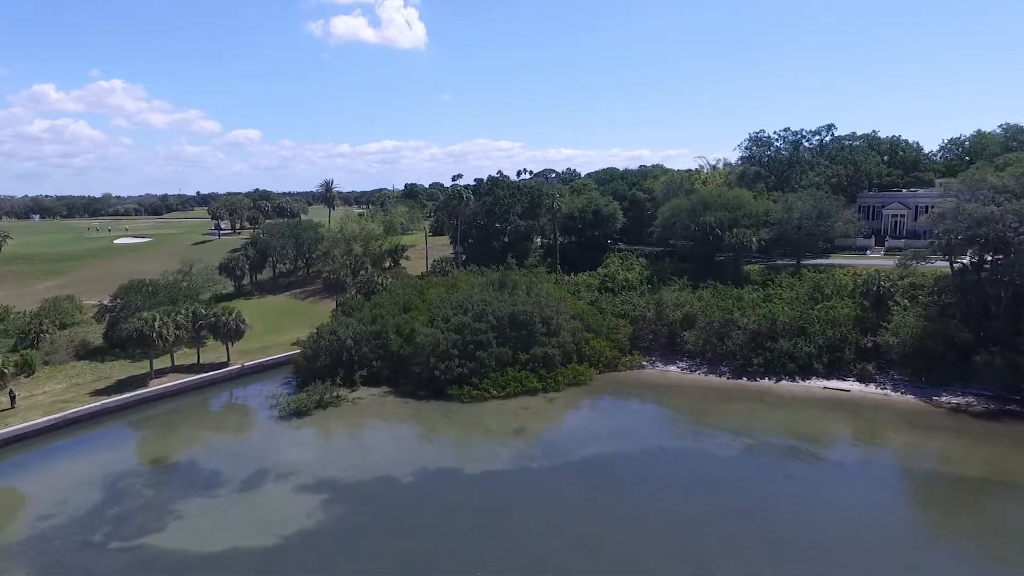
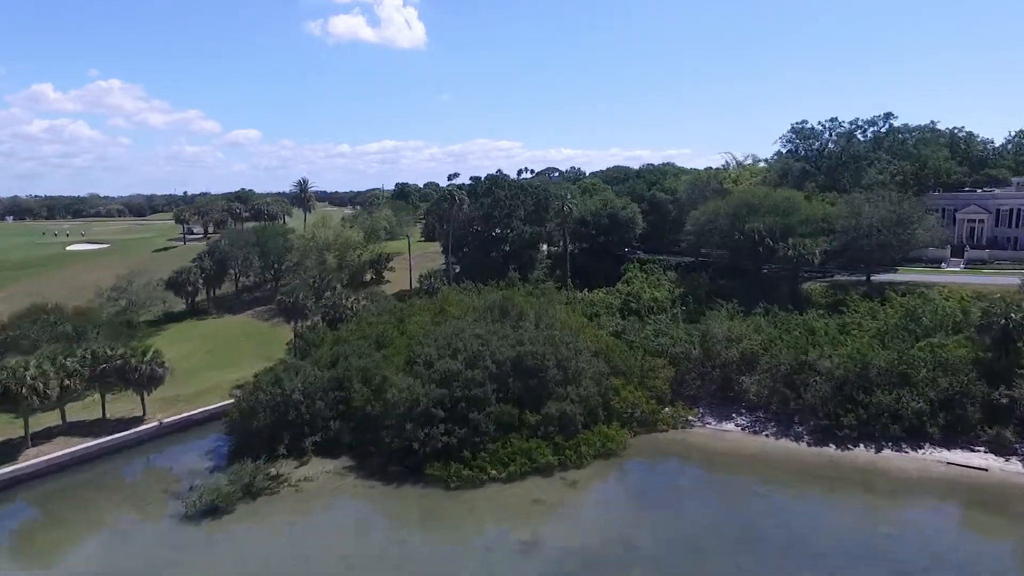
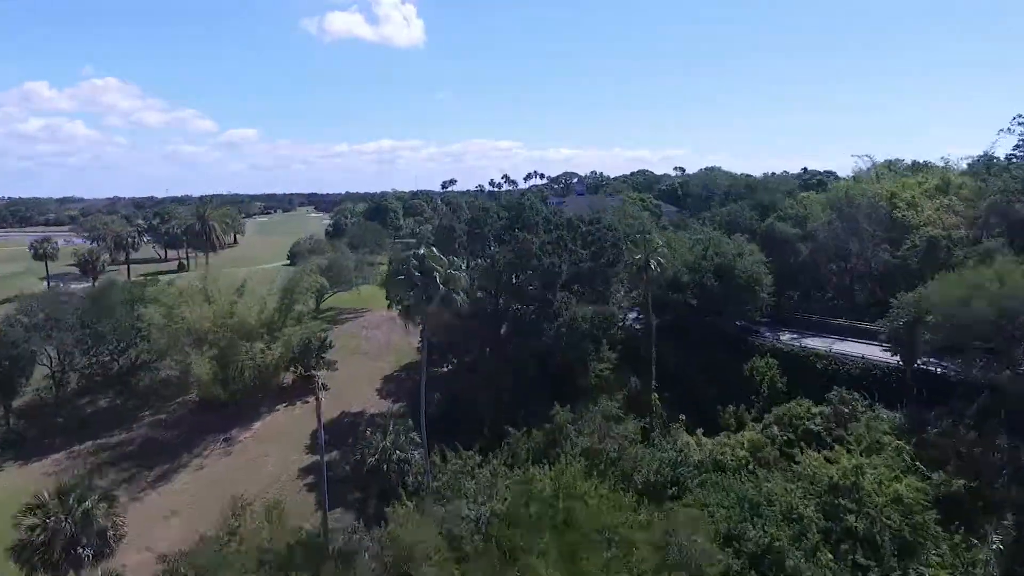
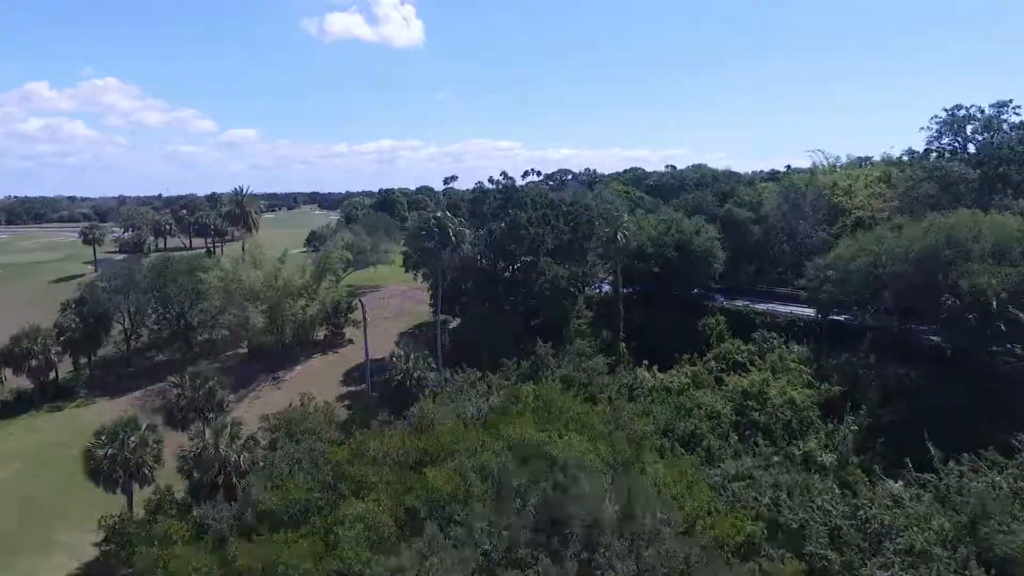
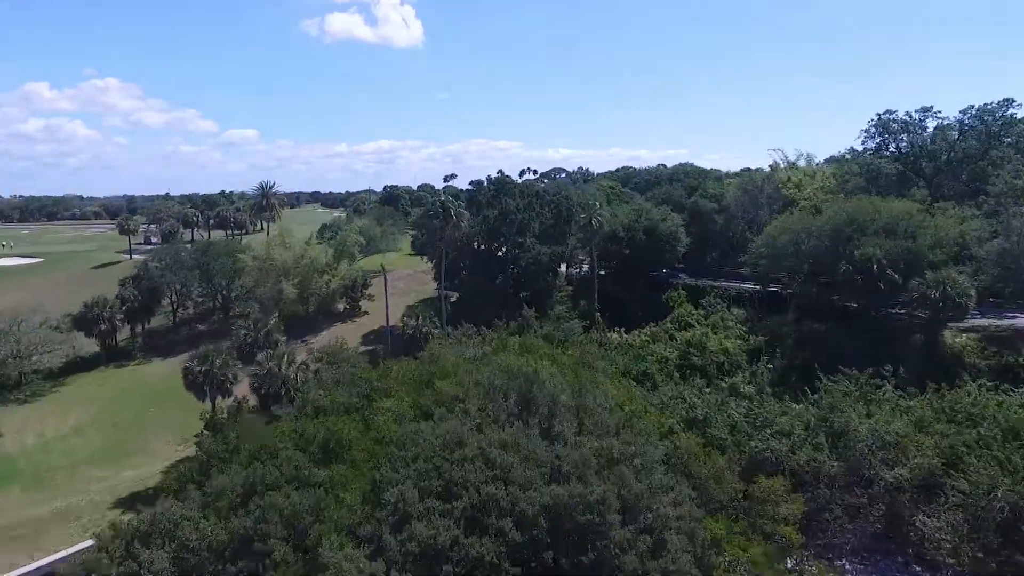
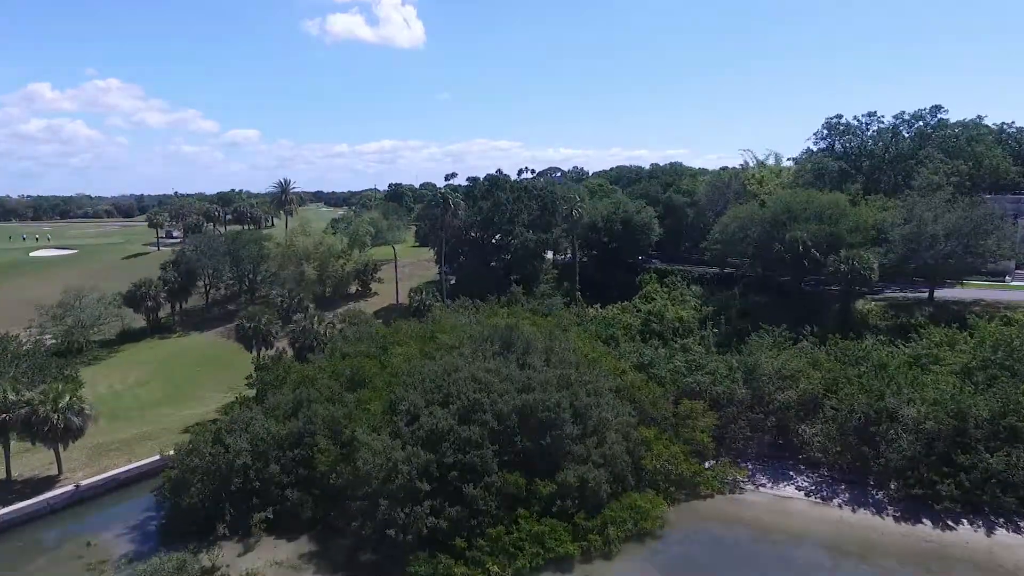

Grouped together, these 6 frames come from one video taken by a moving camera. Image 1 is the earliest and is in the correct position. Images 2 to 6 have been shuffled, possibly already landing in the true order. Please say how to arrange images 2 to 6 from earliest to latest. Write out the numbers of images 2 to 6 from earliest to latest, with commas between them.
2, 6, 5, 4, 3
